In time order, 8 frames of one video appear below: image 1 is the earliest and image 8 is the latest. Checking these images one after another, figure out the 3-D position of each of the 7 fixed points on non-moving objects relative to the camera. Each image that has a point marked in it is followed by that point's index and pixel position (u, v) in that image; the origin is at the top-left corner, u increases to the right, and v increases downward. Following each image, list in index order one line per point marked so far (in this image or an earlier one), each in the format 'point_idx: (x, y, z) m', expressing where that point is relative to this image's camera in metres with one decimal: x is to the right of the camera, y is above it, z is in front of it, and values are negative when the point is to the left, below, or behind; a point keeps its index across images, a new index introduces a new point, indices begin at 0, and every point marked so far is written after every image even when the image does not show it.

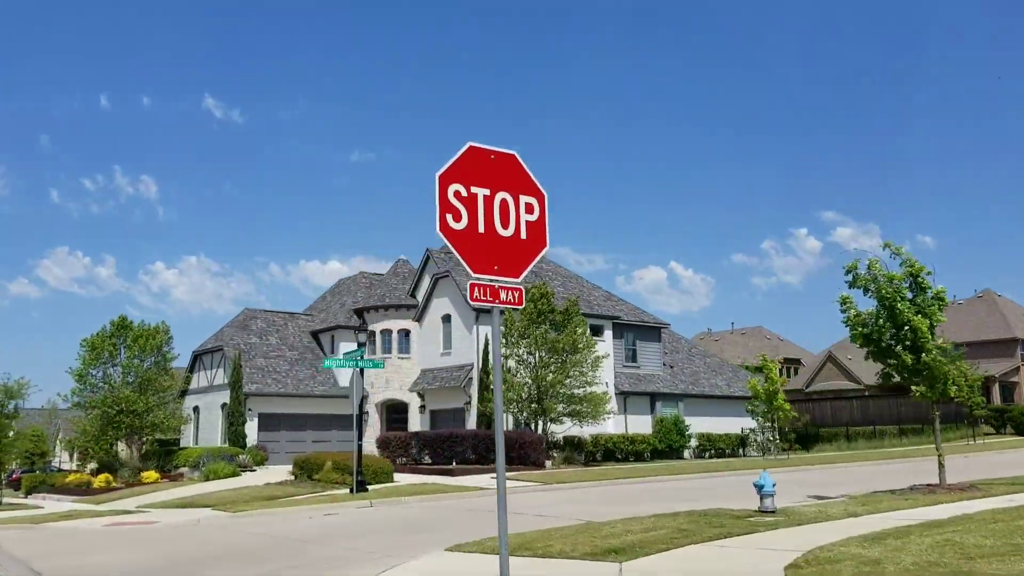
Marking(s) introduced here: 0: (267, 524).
0: (-5.2, -5.0, +18.5) m
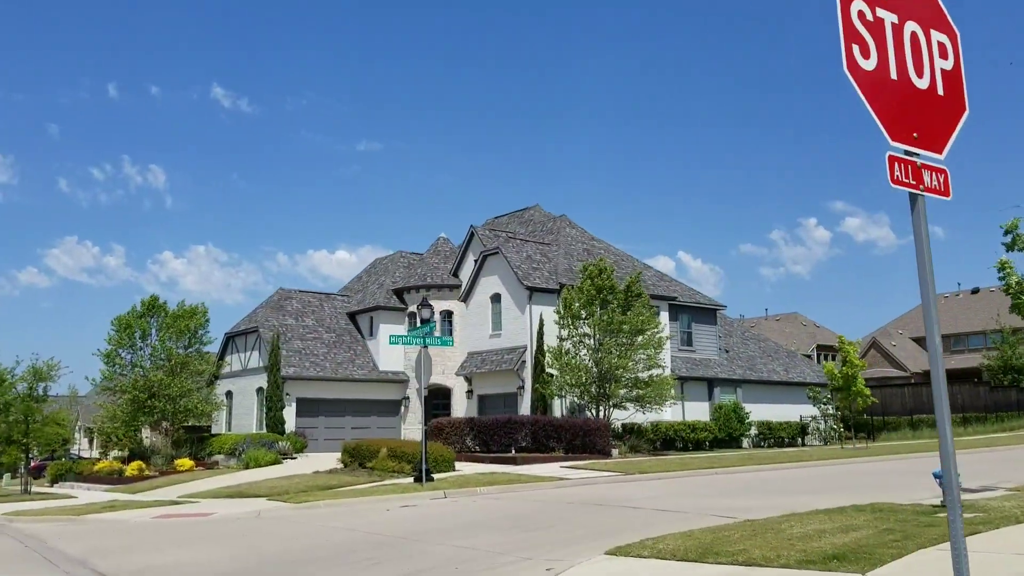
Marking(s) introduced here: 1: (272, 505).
0: (-3.2, -4.4, +16.5) m
1: (-5.3, -4.8, +19.0) m
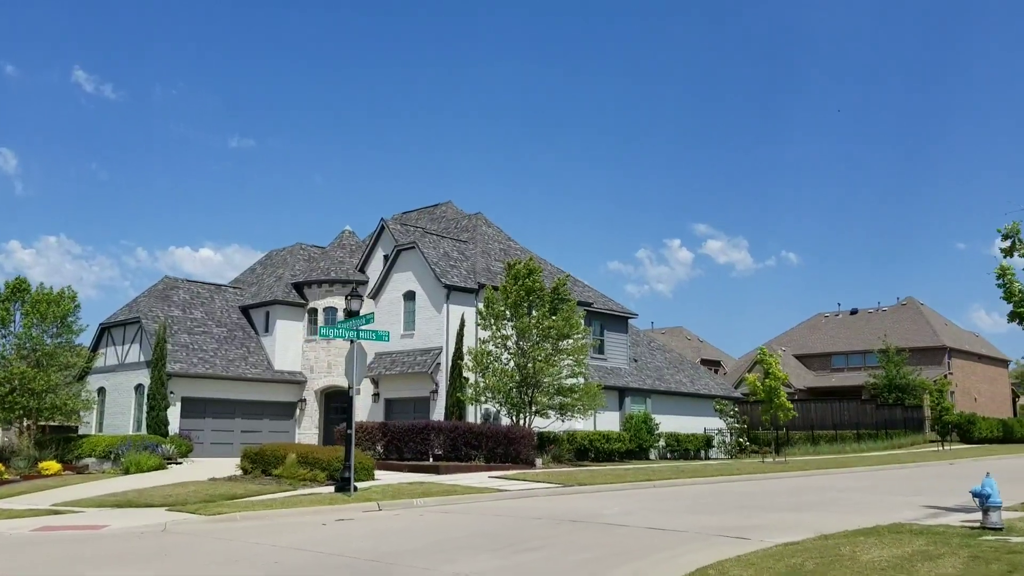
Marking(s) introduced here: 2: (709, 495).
0: (-3.9, -4.0, +14.2) m
1: (-6.3, -4.3, +16.4) m
2: (+4.2, -4.5, +18.7) m
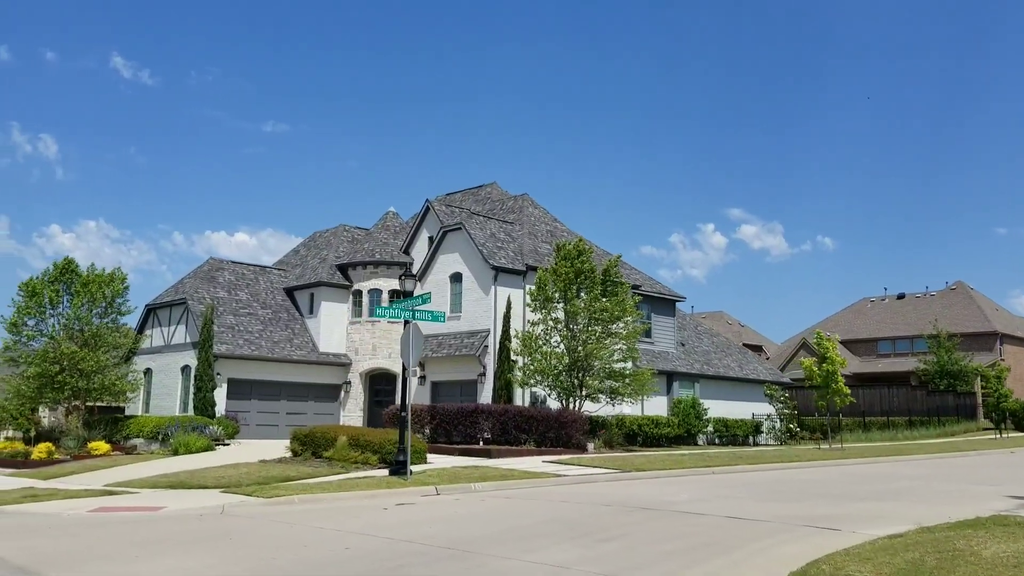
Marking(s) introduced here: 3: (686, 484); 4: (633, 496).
0: (-2.8, -3.6, +13.8) m
1: (-5.1, -3.9, +16.1) m
2: (+5.5, -4.0, +18.1) m
3: (+3.5, -4.0, +17.7) m
4: (+2.1, -3.7, +15.6) m
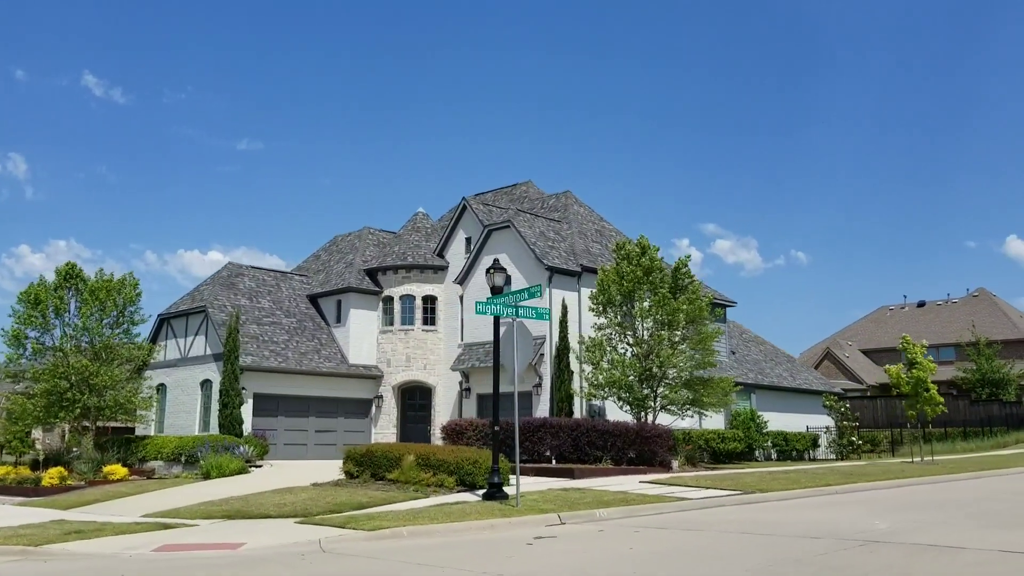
0: (-0.5, -3.4, +11.1) m
1: (-2.8, -3.8, +13.3) m
2: (+7.8, -3.8, +15.5) m
3: (+5.8, -3.8, +15.1) m
4: (+4.5, -3.5, +13.0) m
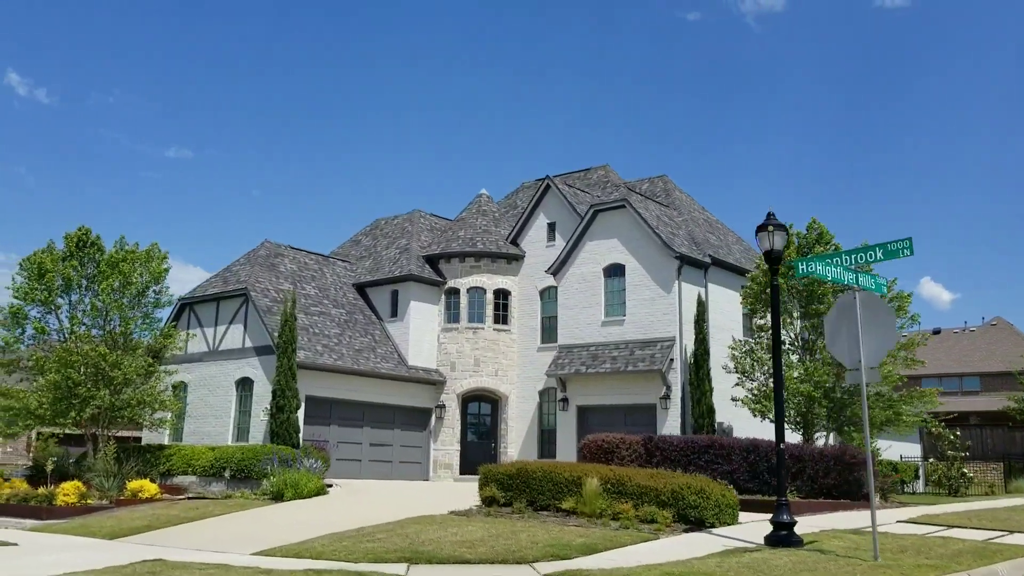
0: (+4.2, -2.7, +6.3) m
1: (+1.7, -3.0, +8.3) m
2: (+12.0, -3.6, +11.3) m
3: (+10.1, -3.5, +10.8) m
4: (+9.0, -3.0, +8.6) m
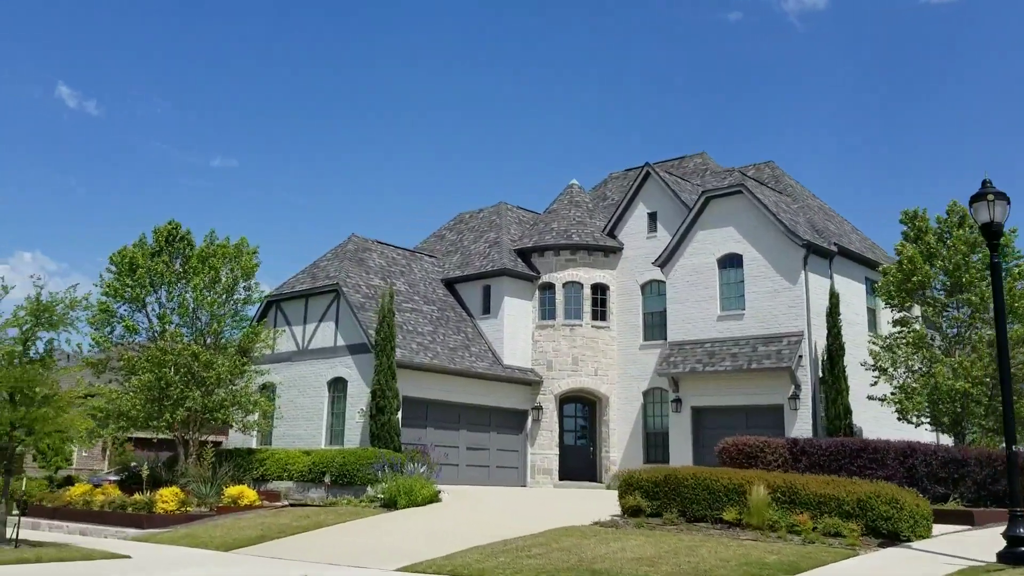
0: (+6.3, -2.4, +4.4) m
1: (+3.8, -2.7, +6.6) m
2: (+14.3, -3.2, +9.1) m
3: (+12.4, -3.1, +8.6) m
4: (+11.1, -2.7, +6.5) m
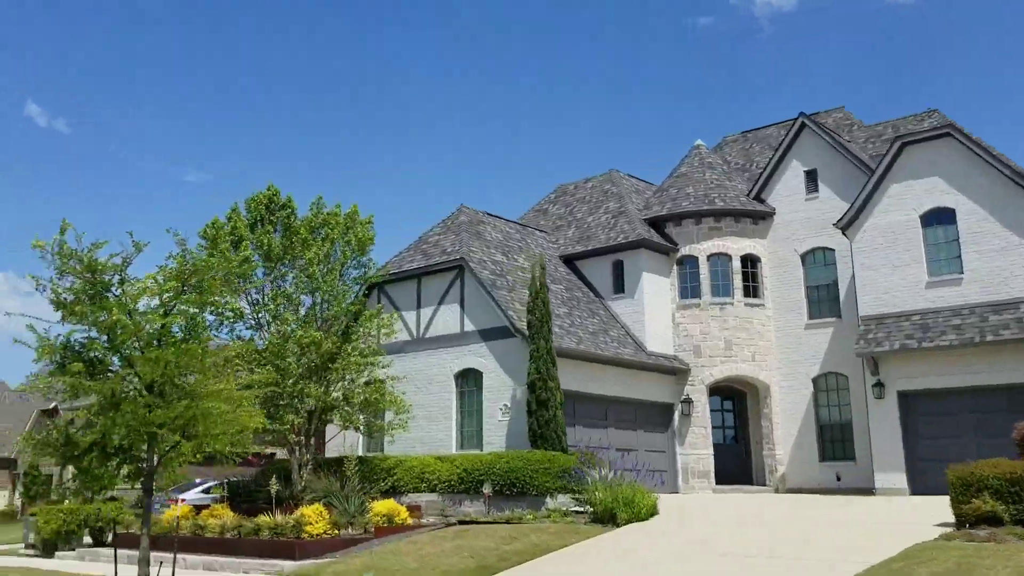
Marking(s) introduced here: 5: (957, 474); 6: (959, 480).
0: (+10.6, -1.3, +0.7) m
1: (+8.1, -1.7, +2.8) m
2: (+18.6, -2.0, +5.5) m
3: (+16.6, -1.9, +5.0) m
4: (+15.4, -1.5, +2.8) m
5: (+6.4, -2.5, +11.5) m
6: (+6.3, -2.6, +11.7) m
